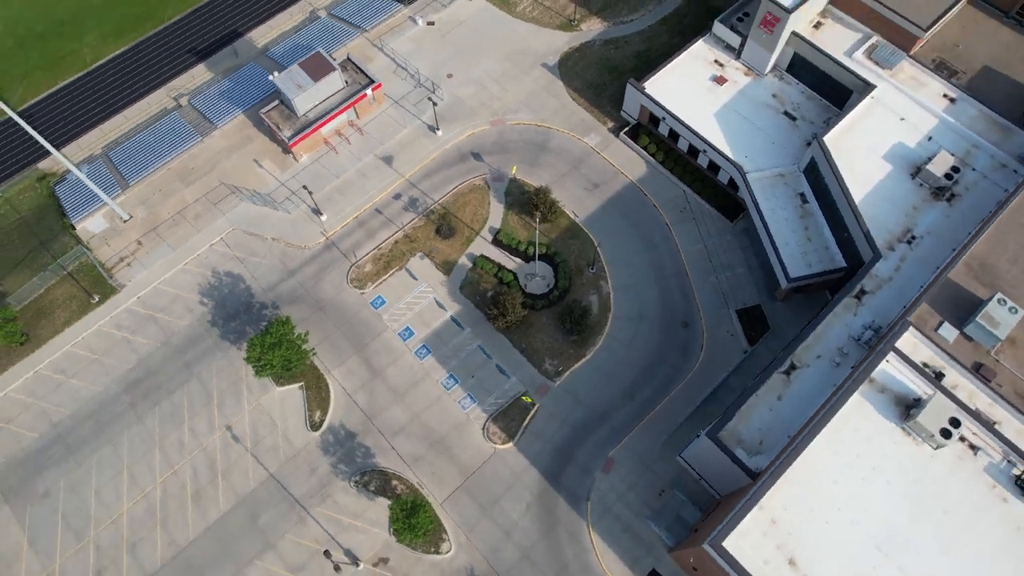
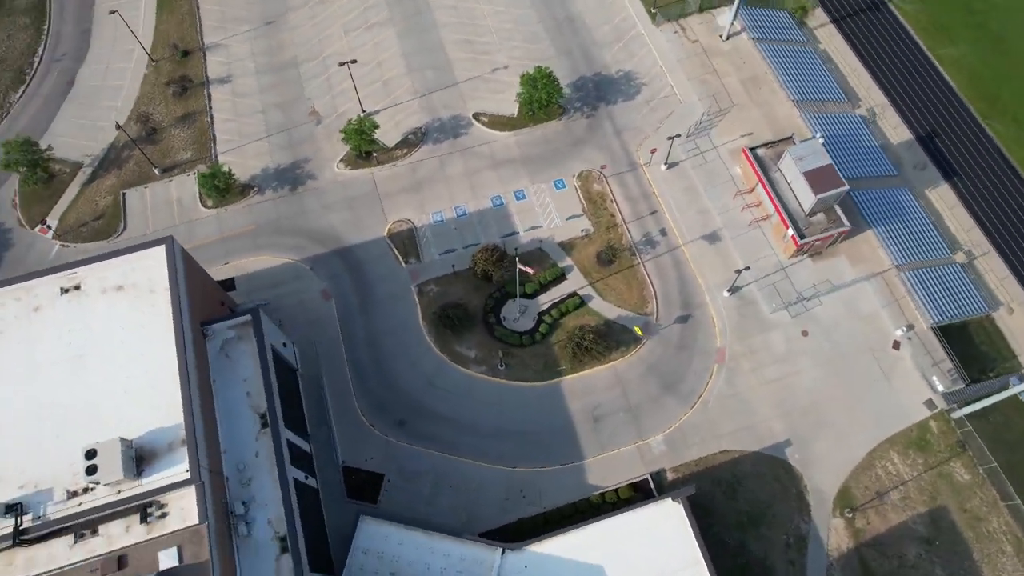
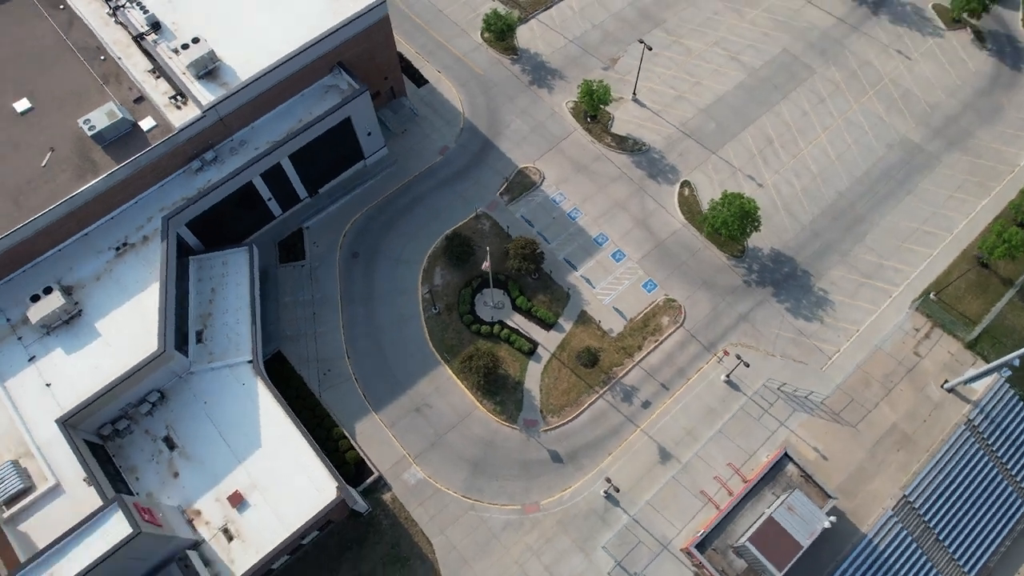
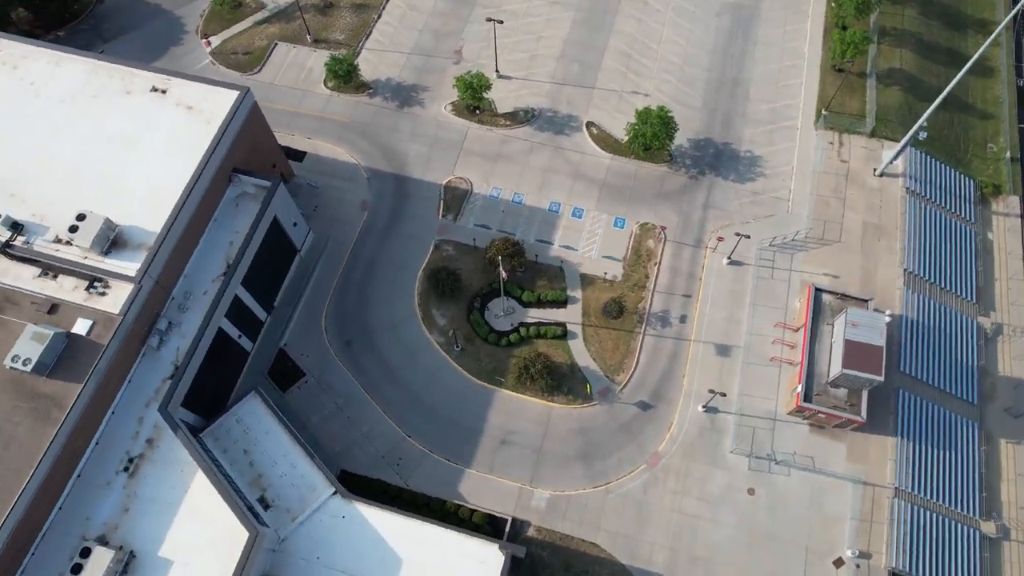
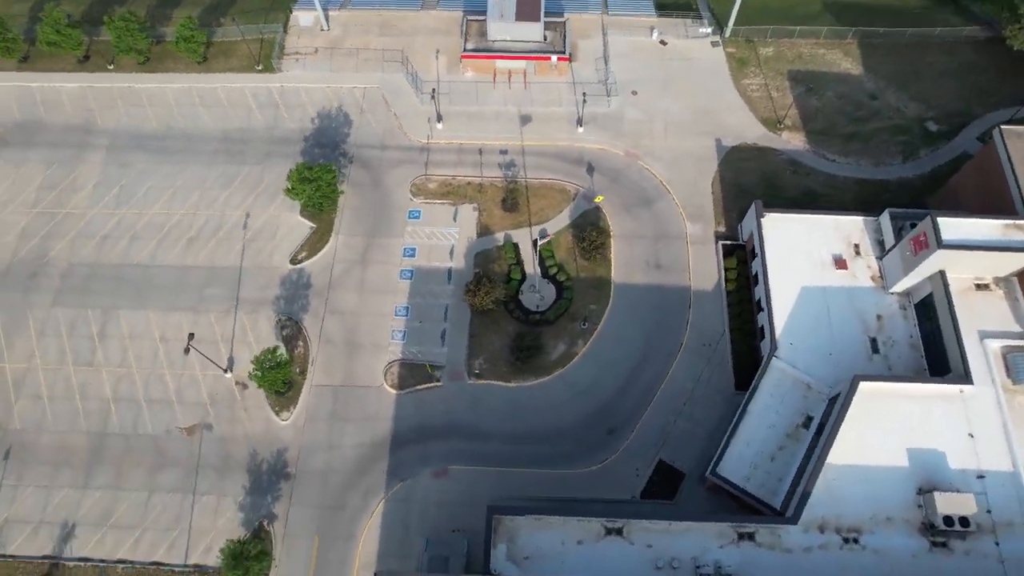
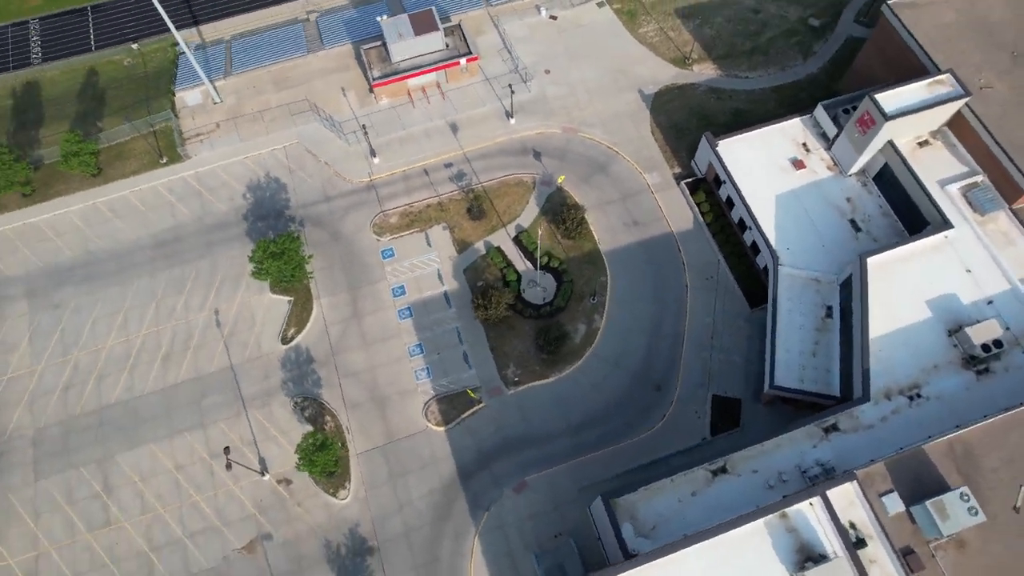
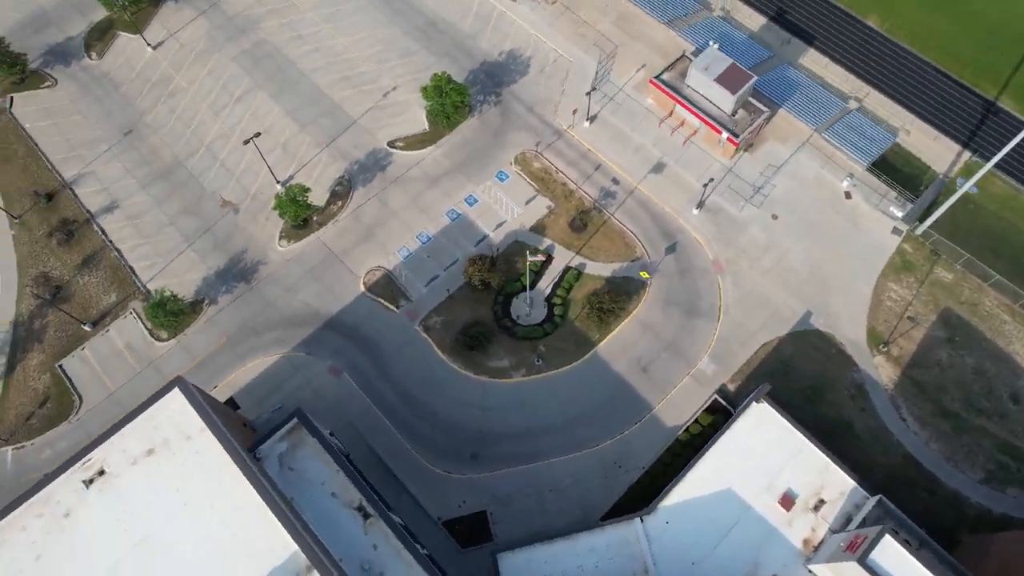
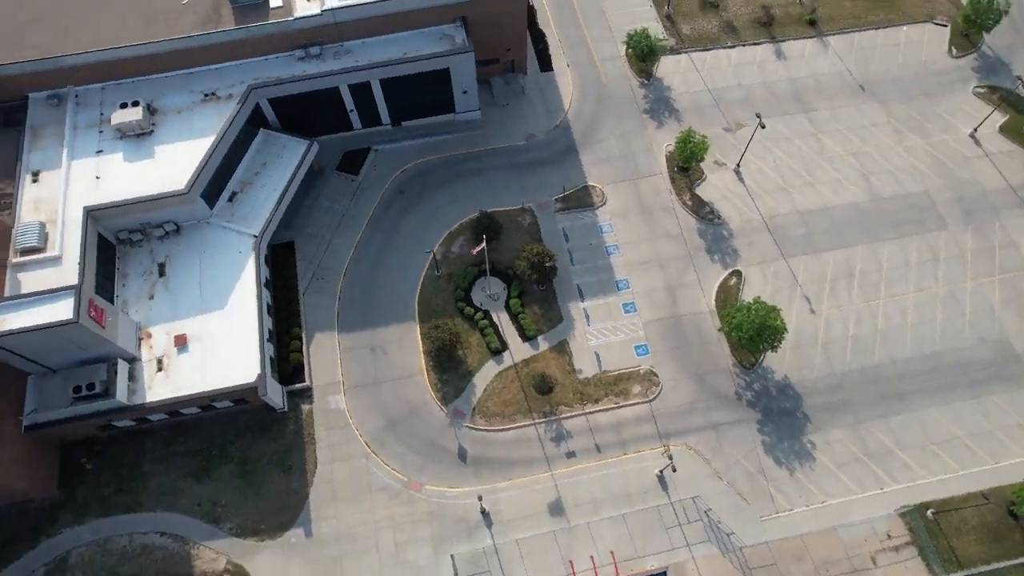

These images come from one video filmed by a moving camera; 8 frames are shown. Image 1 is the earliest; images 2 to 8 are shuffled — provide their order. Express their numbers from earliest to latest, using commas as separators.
6, 5, 7, 2, 4, 3, 8
